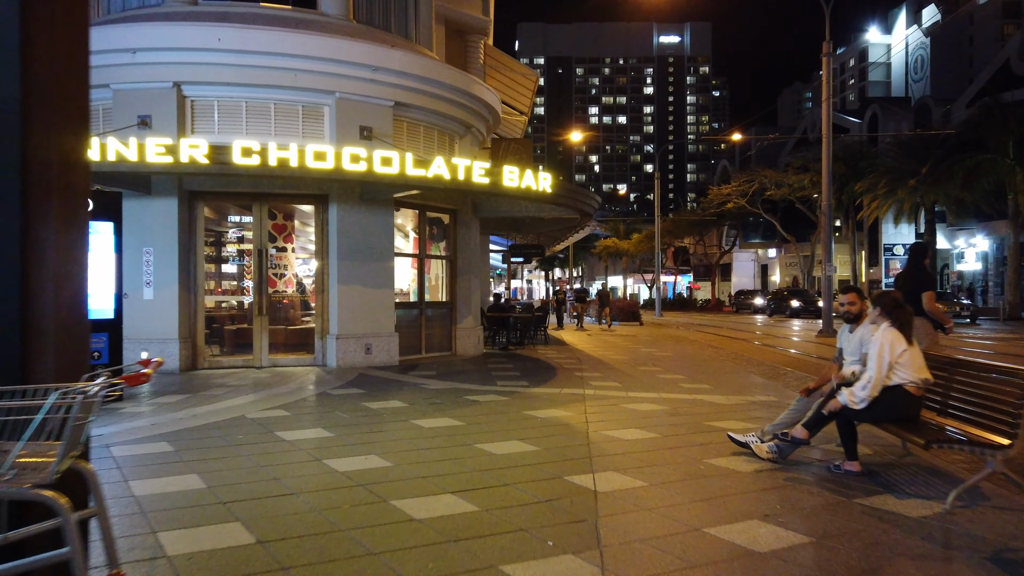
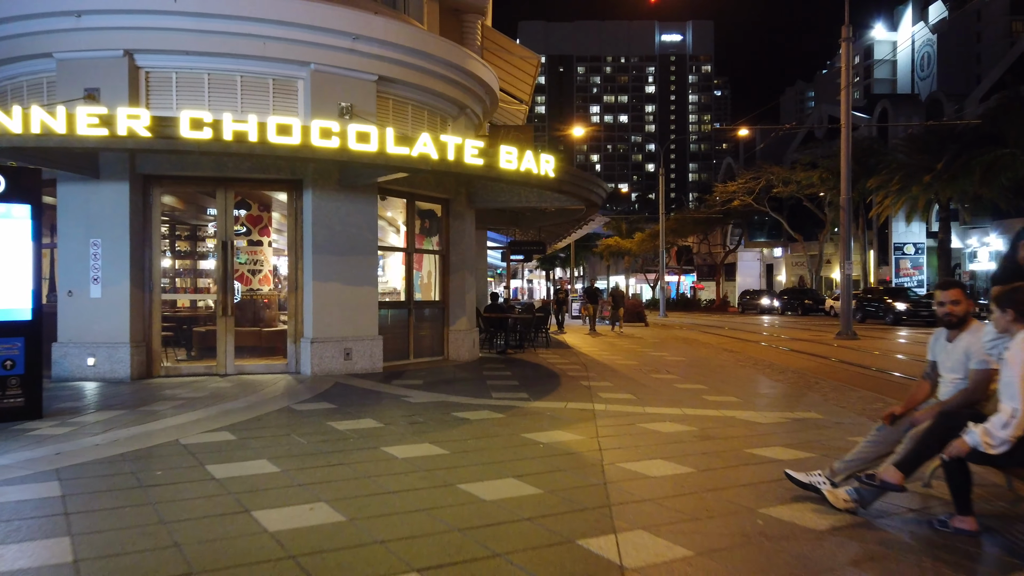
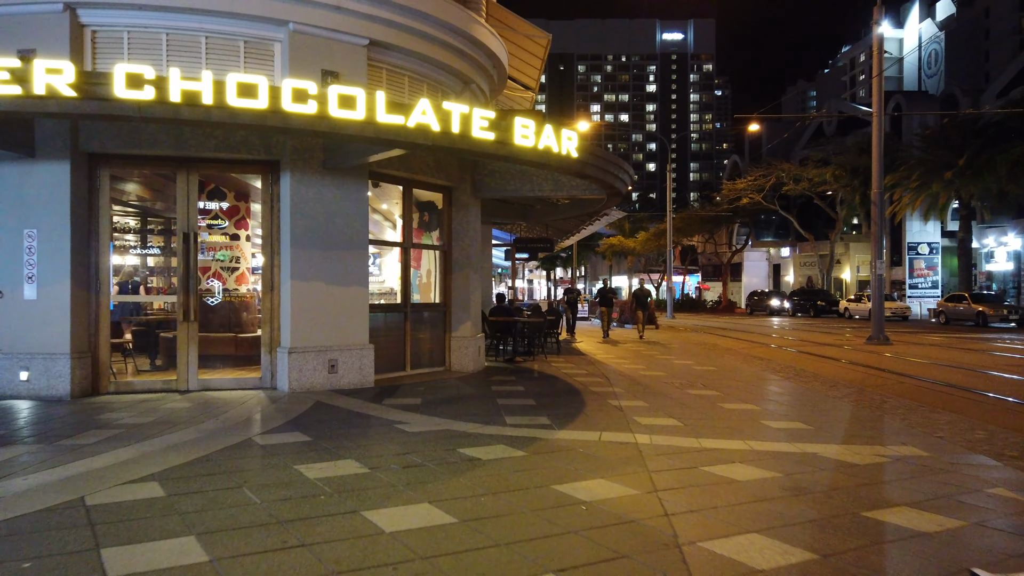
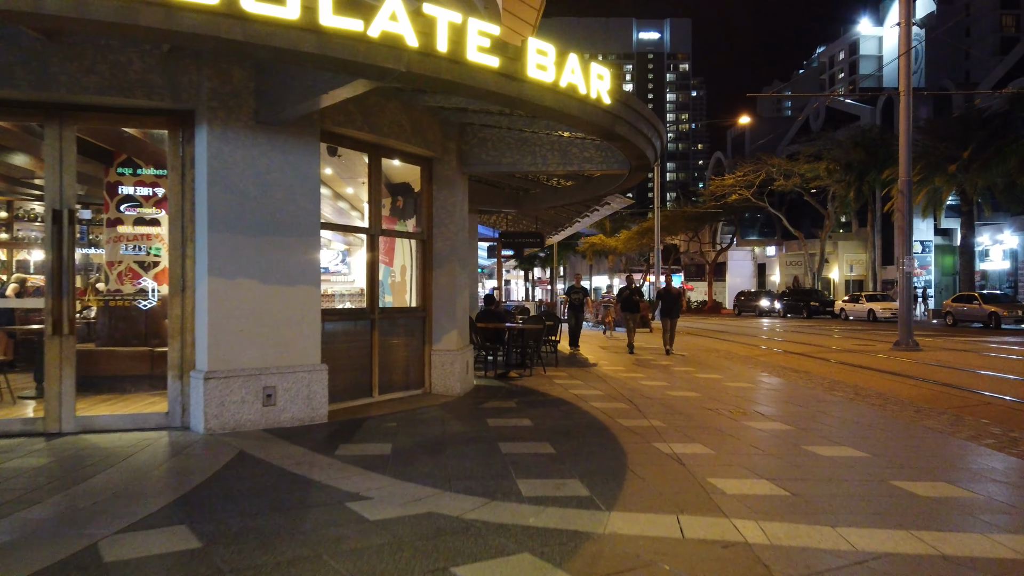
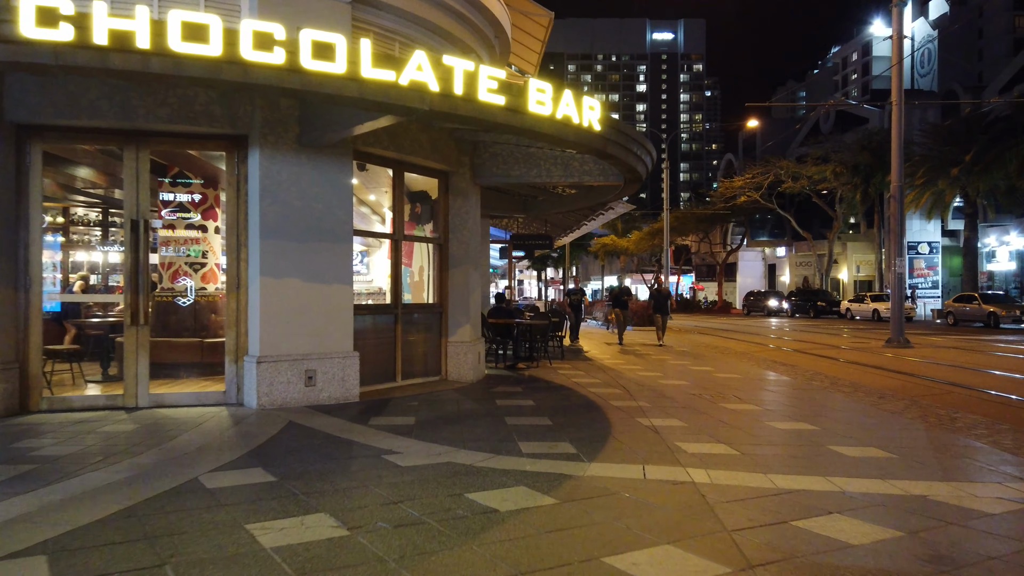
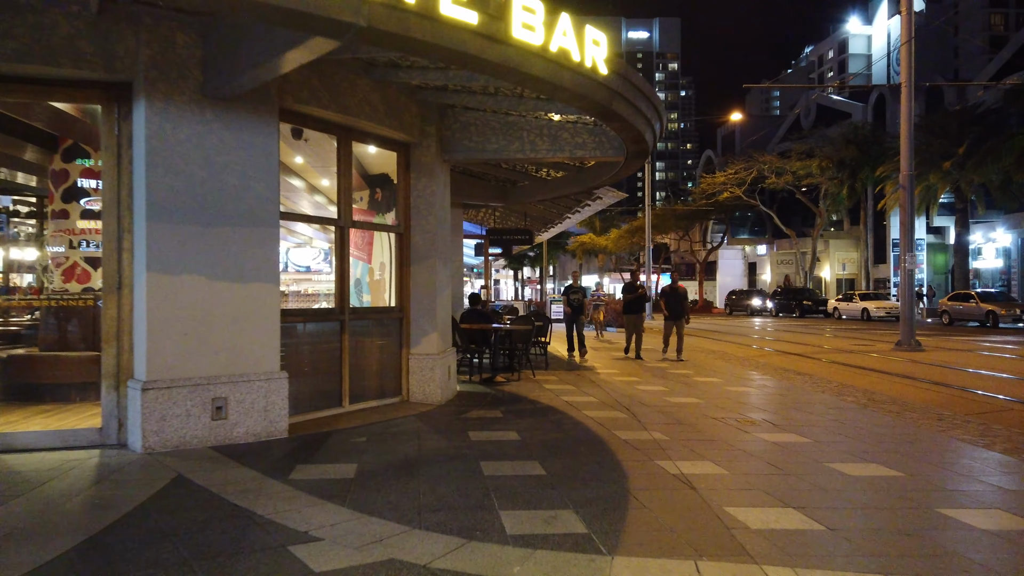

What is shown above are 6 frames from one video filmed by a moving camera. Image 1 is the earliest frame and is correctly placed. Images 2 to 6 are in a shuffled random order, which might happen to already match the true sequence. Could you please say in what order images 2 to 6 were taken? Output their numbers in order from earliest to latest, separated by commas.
2, 3, 5, 4, 6
